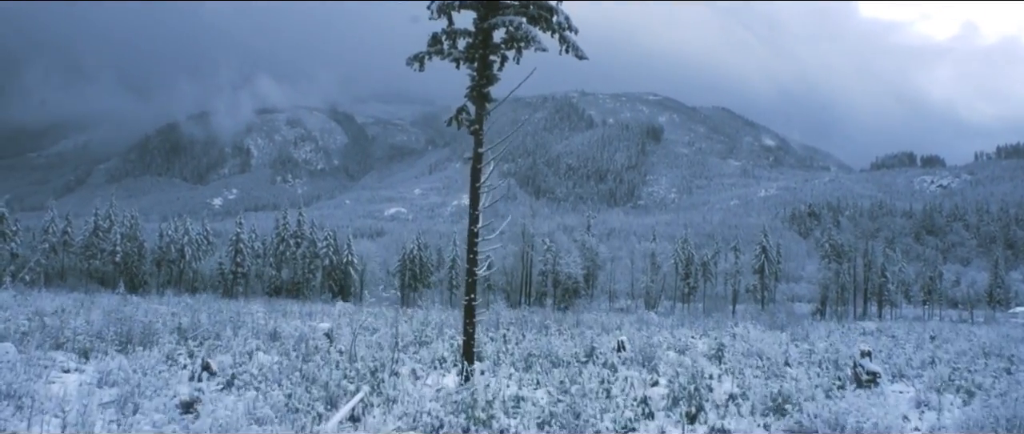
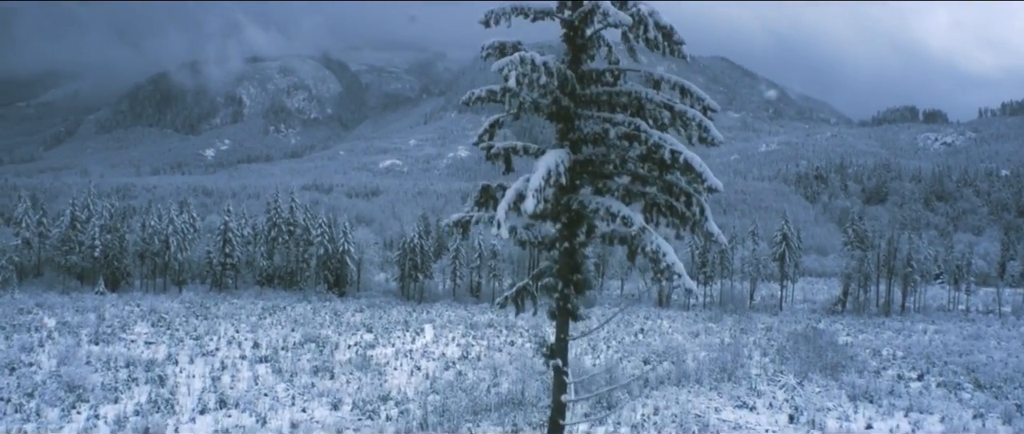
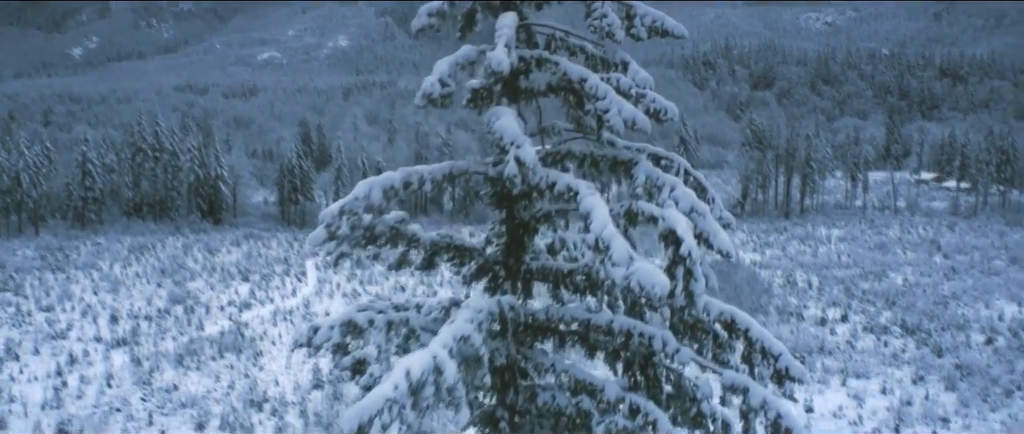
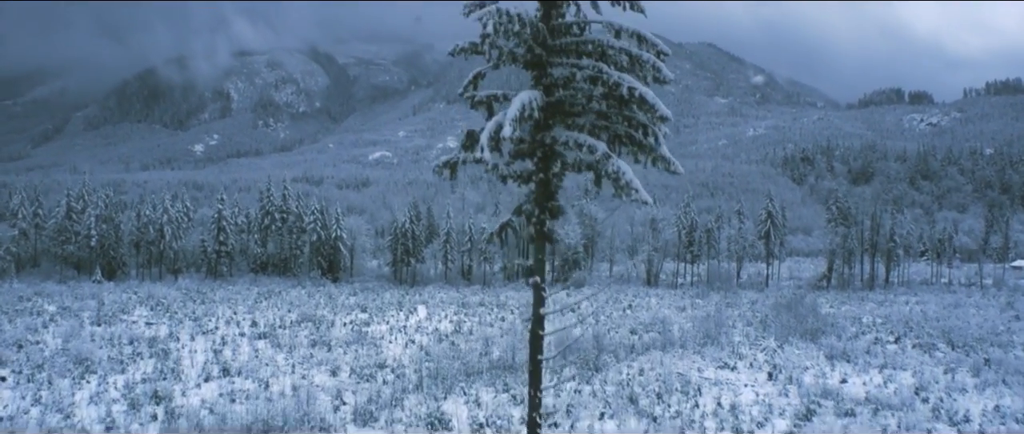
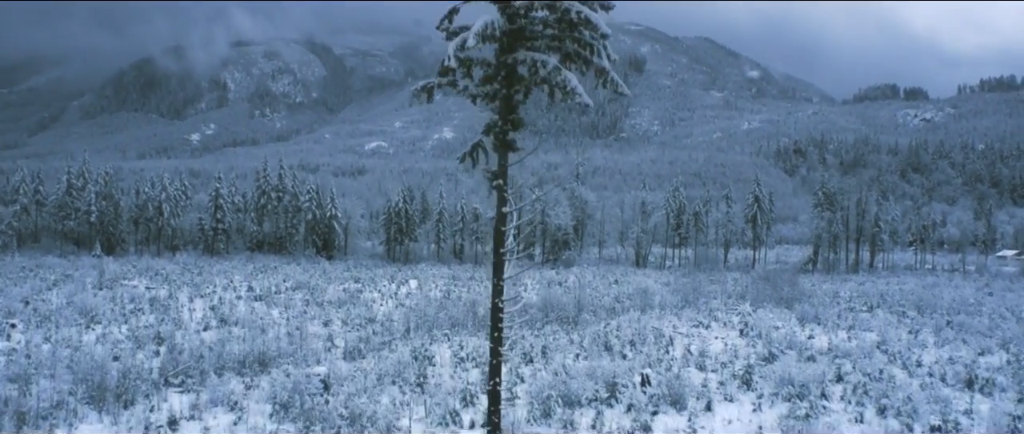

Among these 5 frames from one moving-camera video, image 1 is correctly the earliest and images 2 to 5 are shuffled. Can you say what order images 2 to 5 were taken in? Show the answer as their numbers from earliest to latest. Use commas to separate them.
5, 4, 2, 3
